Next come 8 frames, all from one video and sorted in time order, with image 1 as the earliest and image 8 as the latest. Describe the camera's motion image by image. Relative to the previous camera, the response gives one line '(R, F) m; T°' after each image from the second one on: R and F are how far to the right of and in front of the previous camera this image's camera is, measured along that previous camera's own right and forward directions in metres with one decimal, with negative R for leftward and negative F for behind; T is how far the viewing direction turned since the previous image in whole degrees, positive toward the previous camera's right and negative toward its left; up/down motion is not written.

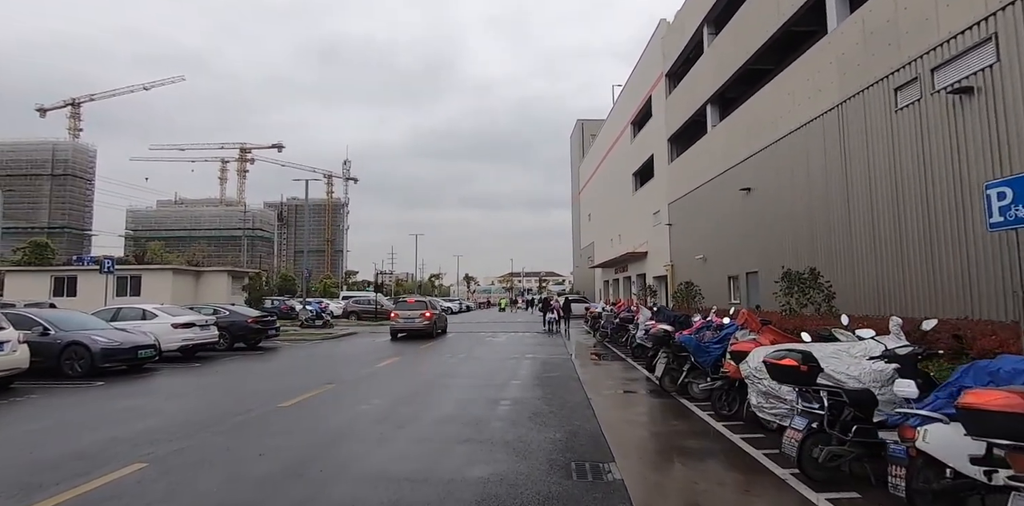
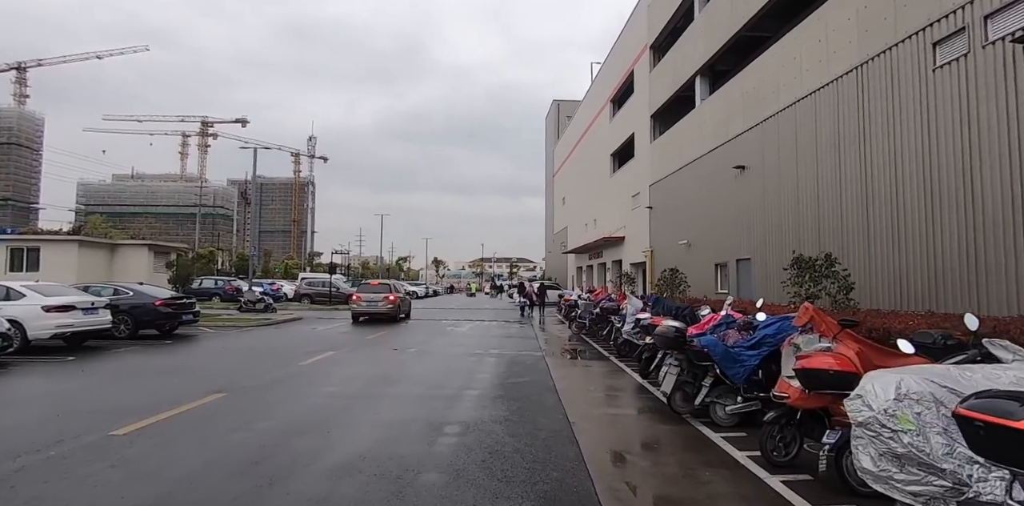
(+0.2, +2.1) m; +3°
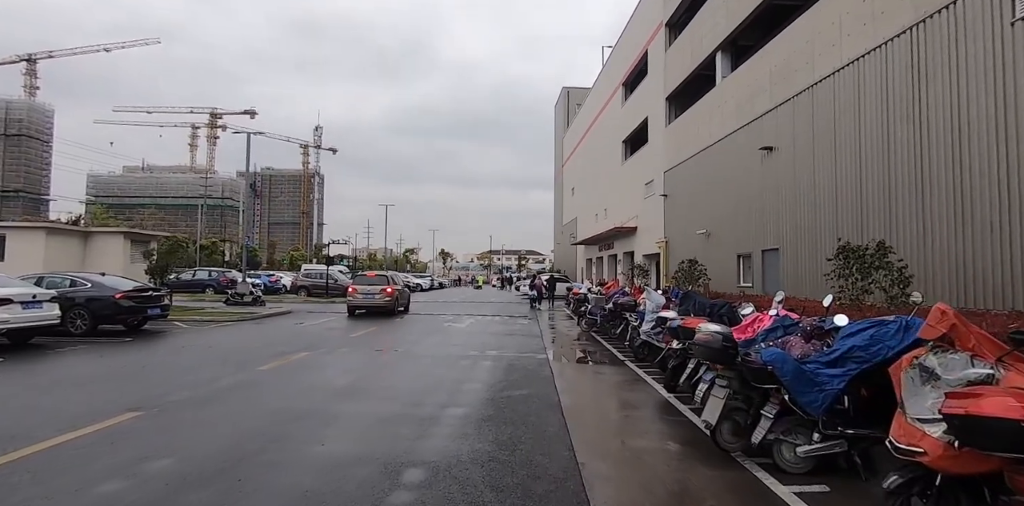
(+0.2, +1.4) m; -1°
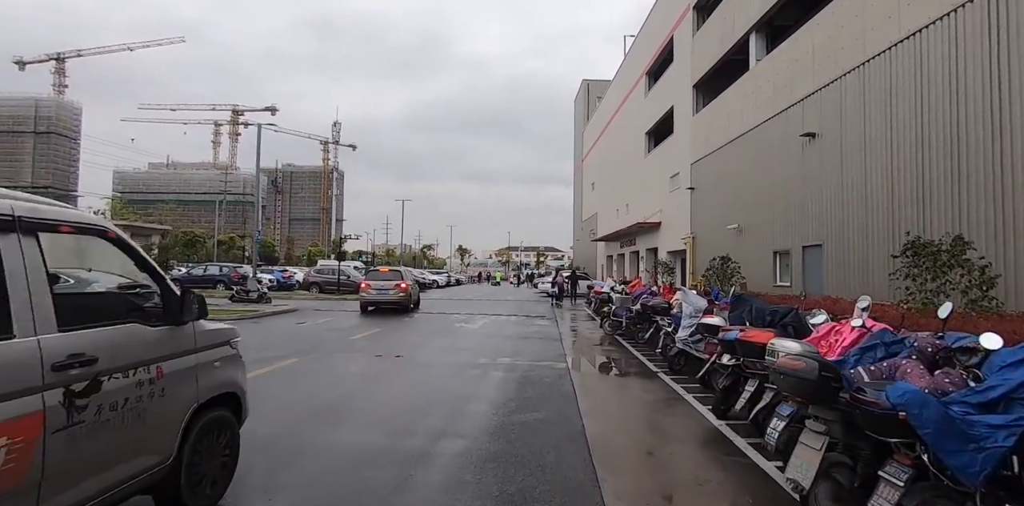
(0.0, +1.0) m; -2°
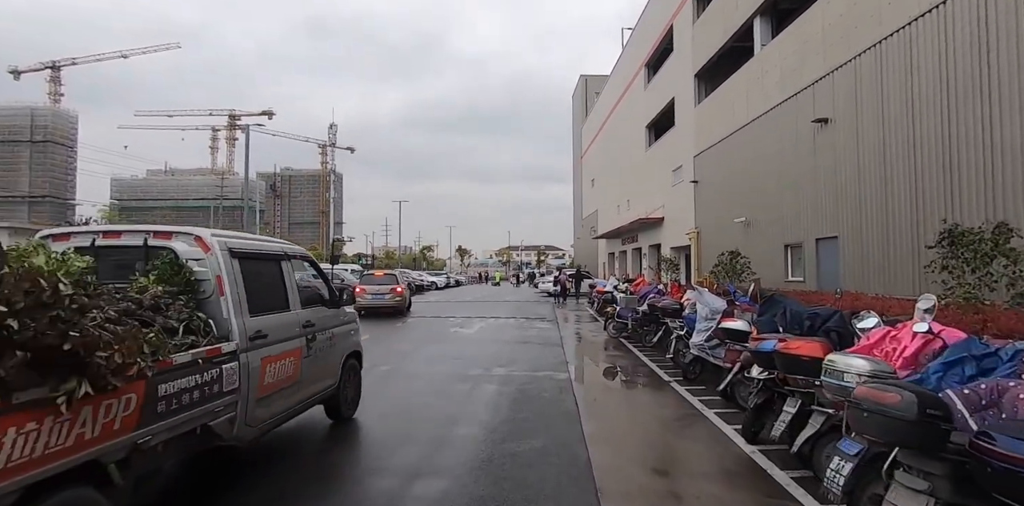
(+0.1, +0.8) m; 0°
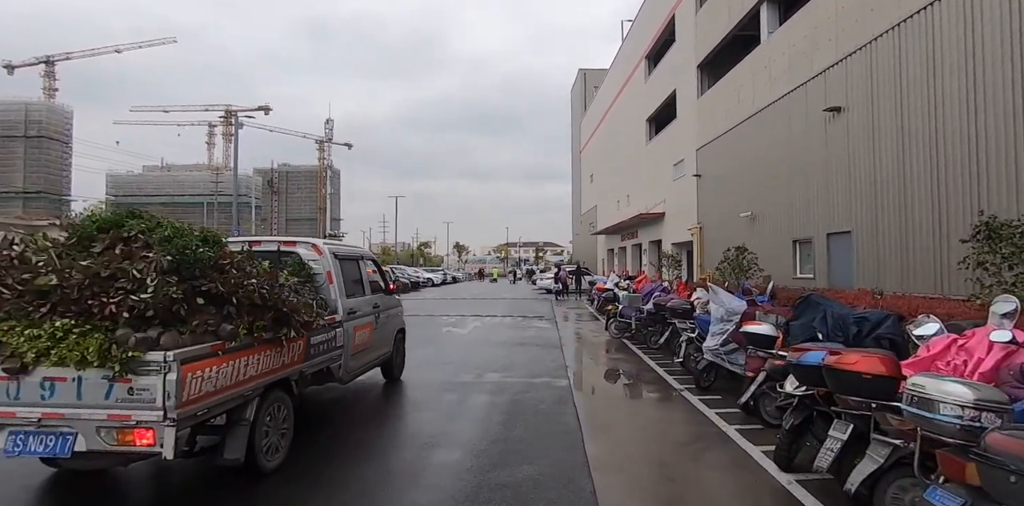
(+0.1, +0.6) m; 0°
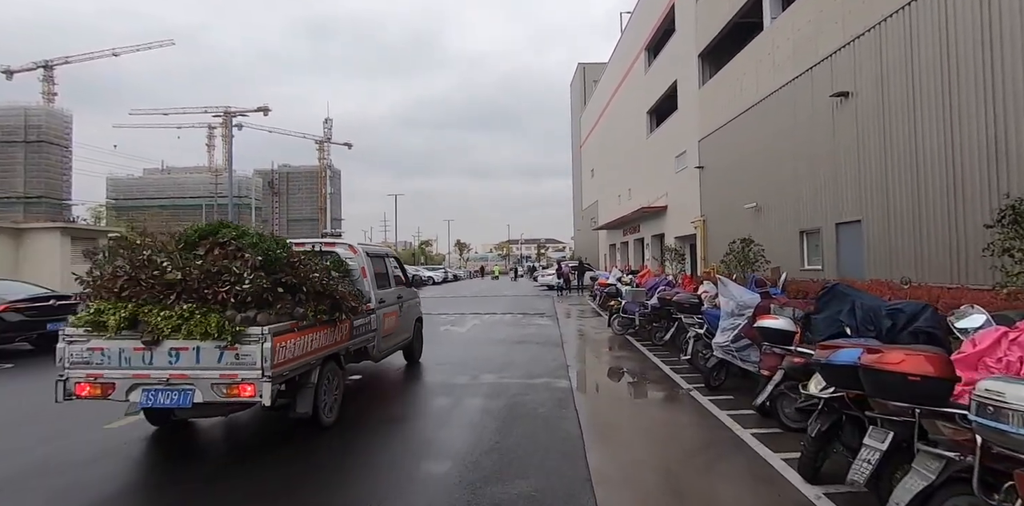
(+0.1, +0.4) m; 0°
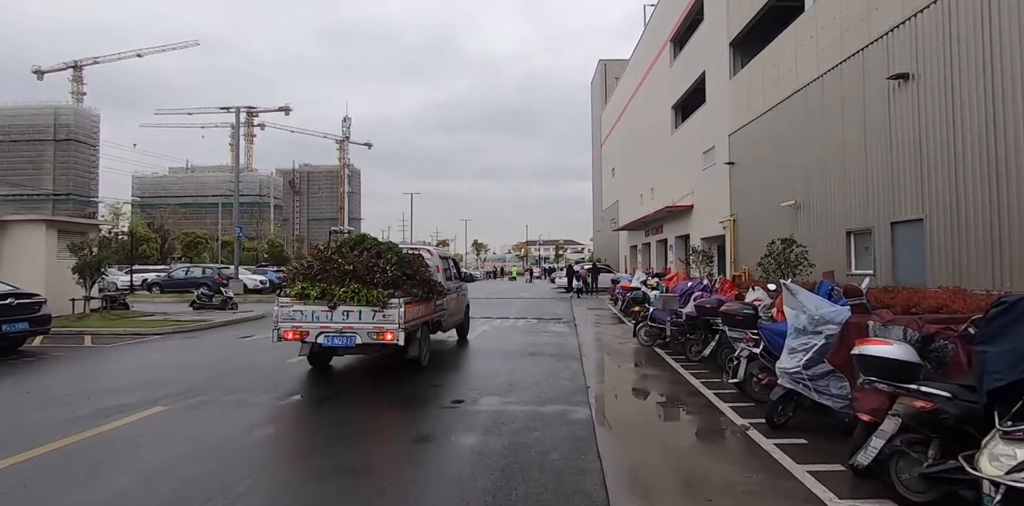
(+0.1, +1.1) m; -2°
